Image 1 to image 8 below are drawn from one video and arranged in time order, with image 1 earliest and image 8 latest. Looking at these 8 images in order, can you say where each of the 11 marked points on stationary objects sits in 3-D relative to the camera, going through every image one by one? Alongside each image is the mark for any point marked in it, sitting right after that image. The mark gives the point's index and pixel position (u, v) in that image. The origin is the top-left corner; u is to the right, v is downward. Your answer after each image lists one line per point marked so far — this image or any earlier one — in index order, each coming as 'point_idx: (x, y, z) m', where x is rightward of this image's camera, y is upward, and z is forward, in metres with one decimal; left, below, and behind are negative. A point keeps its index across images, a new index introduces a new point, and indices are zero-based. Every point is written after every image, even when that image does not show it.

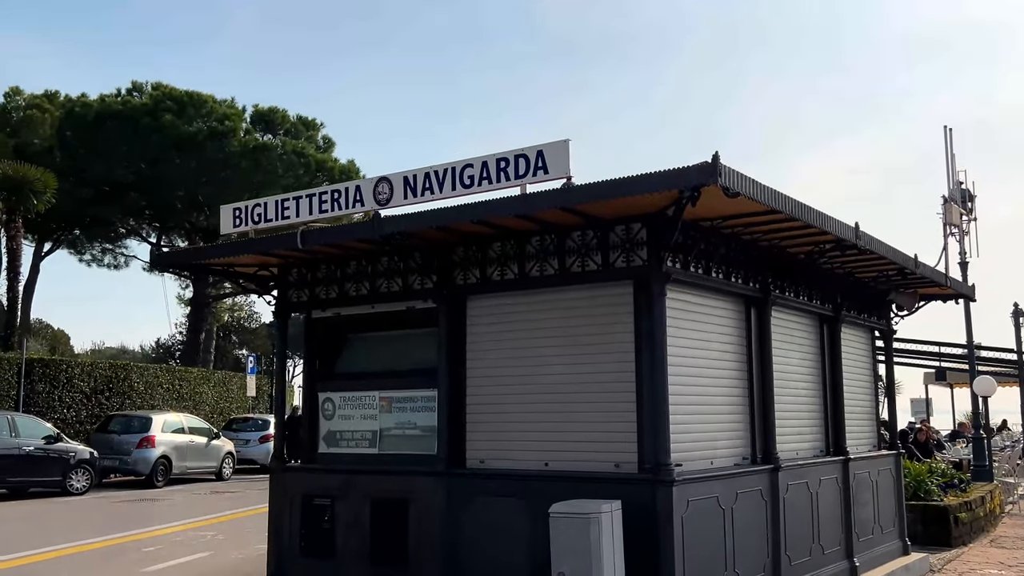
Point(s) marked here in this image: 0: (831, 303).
0: (+4.1, -0.2, +12.8) m
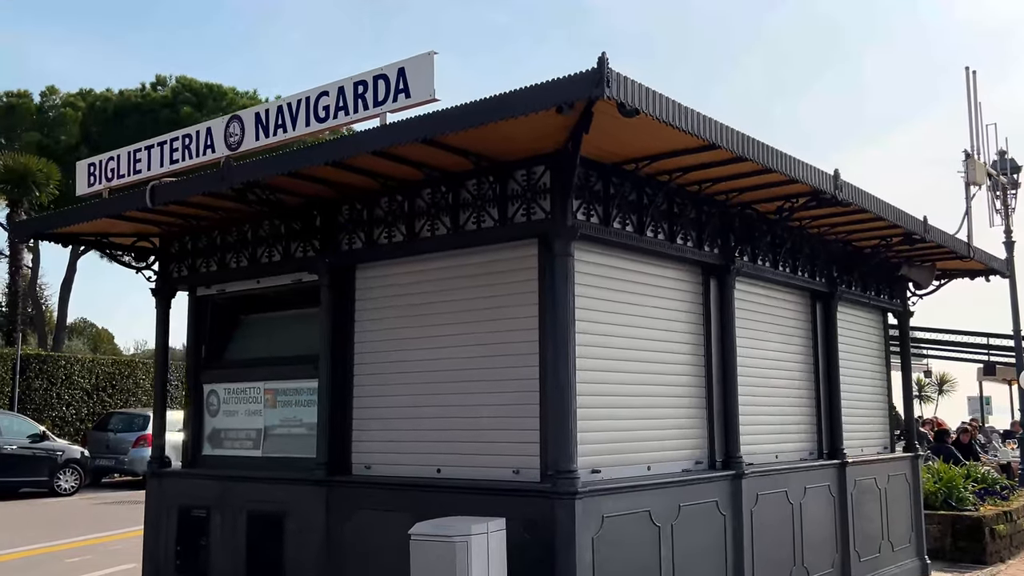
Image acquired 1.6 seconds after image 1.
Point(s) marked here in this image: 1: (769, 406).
0: (+3.3, +0.1, +10.7) m
1: (+2.5, -1.1, +9.7) m
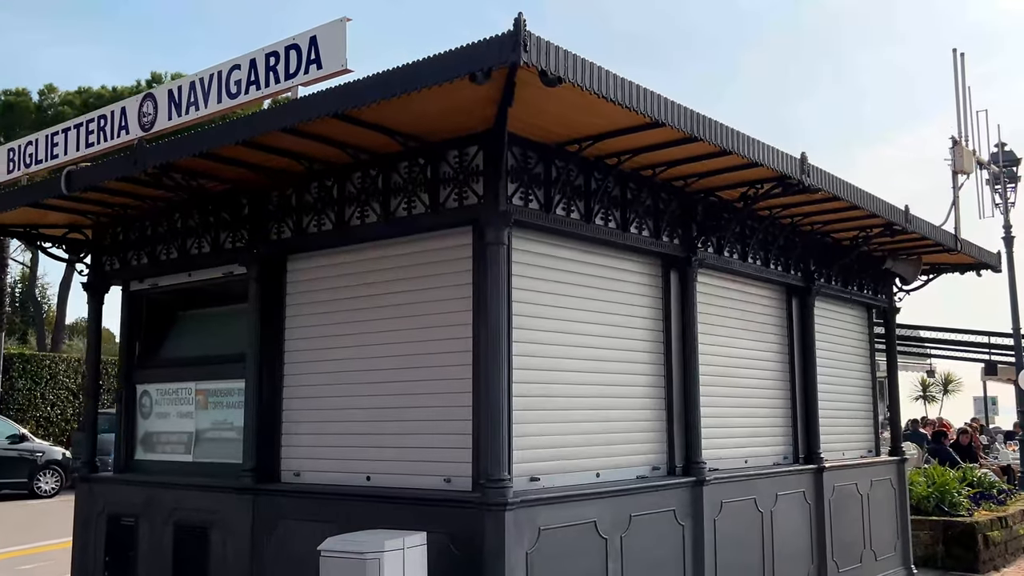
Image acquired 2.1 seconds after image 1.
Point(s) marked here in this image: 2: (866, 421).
0: (+2.9, +0.2, +10.1) m
1: (+2.0, -1.1, +9.1) m
2: (+4.1, -1.6, +11.7) m
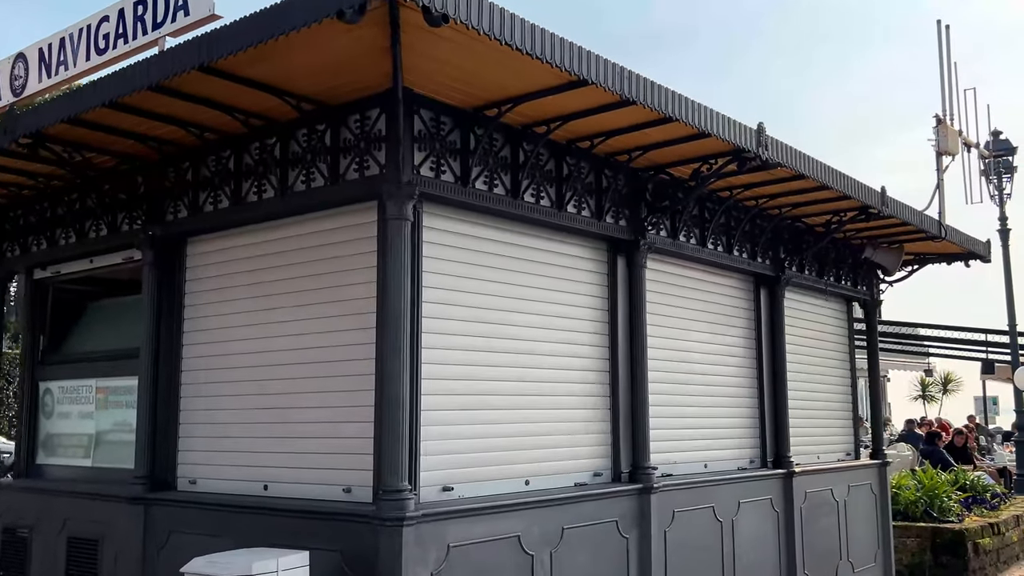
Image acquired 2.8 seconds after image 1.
0: (+2.4, +0.3, +9.3) m
1: (+1.5, -1.0, +8.3) m
2: (+3.6, -1.5, +10.9) m
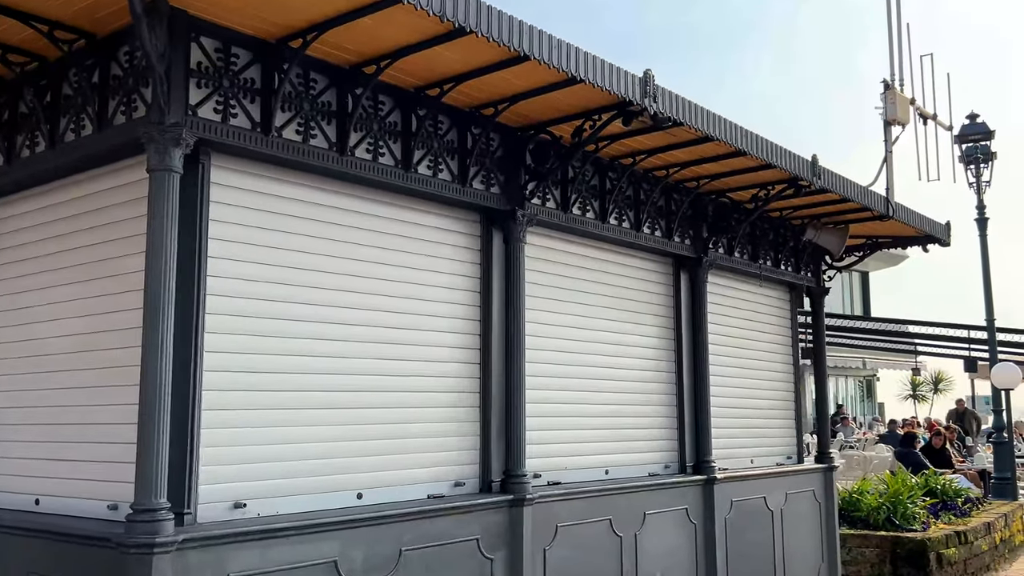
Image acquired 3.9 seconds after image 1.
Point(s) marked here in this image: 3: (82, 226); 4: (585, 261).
0: (+1.5, +0.4, +8.2) m
1: (+0.6, -0.8, +7.2) m
2: (+2.7, -1.3, +9.8) m
3: (-2.2, +0.3, +5.2) m
4: (+0.6, +0.2, +7.3) m
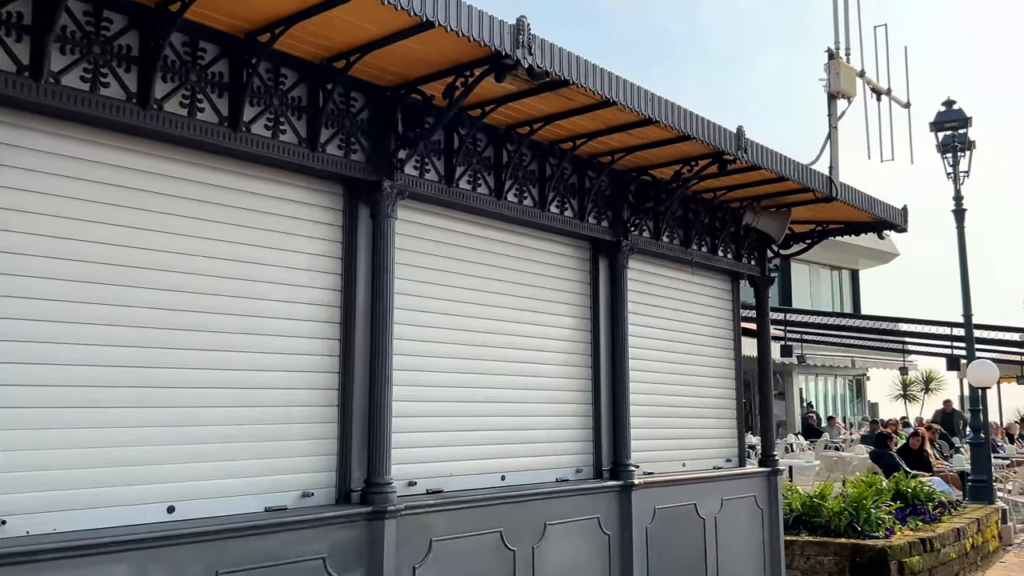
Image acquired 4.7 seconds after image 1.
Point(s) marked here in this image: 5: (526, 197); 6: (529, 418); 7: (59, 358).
0: (+0.7, +0.5, +7.4) m
1: (-0.2, -0.7, +6.5) m
2: (+1.9, -1.2, +9.0) m
3: (-3.0, +0.4, +4.4) m
4: (-0.2, +0.3, +6.5) m
5: (+0.1, +0.6, +6.7) m
6: (+0.1, -0.9, +6.9) m
7: (-1.9, -0.3, +4.4) m
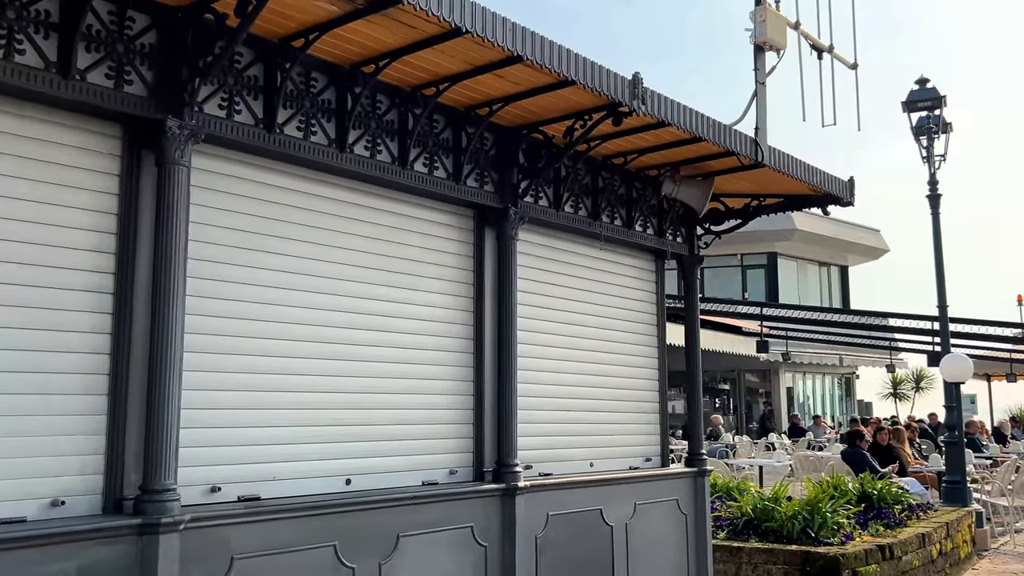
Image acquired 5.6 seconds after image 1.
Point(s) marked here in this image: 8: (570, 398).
0: (-0.2, +0.7, +6.5) m
1: (-1.0, -0.6, +5.5) m
2: (+1.1, -1.0, +8.0) m
3: (-3.8, +0.6, +3.4) m
4: (-1.0, +0.5, +5.5) m
5: (-0.8, +0.8, +5.7) m
6: (-0.7, -0.7, +5.9) m
7: (-2.8, -0.1, +3.4) m
8: (+0.4, -0.8, +7.2) m
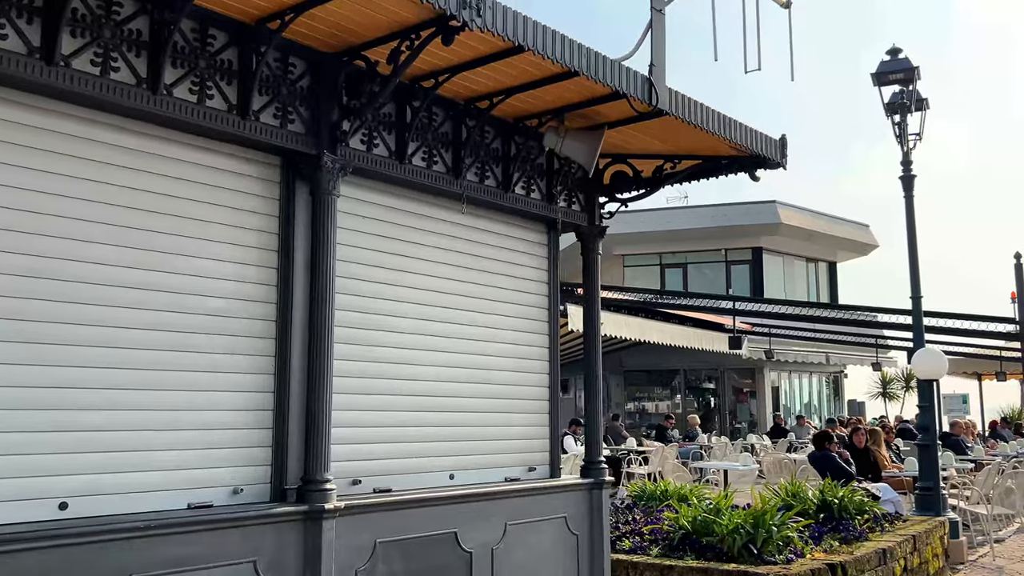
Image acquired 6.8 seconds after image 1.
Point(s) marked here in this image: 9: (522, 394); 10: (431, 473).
0: (-1.1, +0.9, +5.1) m
1: (-2.0, -0.4, +4.1) m
2: (+0.1, -0.9, +6.7) m
3: (-4.8, +0.8, +2.1) m
4: (-2.0, +0.6, +4.2) m
5: (-1.7, +1.0, +4.4) m
6: (-1.7, -0.6, +4.5) m
7: (-3.7, 0.0, +2.0) m
8: (-0.5, -0.6, +5.9) m
9: (+0.1, -0.7, +6.7) m
10: (-0.4, -1.1, +5.9) m
